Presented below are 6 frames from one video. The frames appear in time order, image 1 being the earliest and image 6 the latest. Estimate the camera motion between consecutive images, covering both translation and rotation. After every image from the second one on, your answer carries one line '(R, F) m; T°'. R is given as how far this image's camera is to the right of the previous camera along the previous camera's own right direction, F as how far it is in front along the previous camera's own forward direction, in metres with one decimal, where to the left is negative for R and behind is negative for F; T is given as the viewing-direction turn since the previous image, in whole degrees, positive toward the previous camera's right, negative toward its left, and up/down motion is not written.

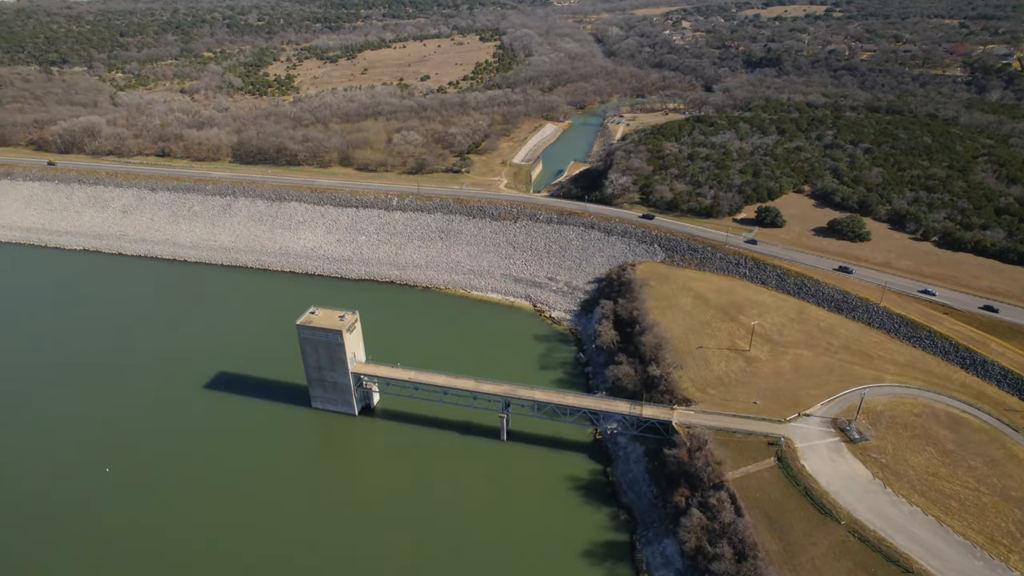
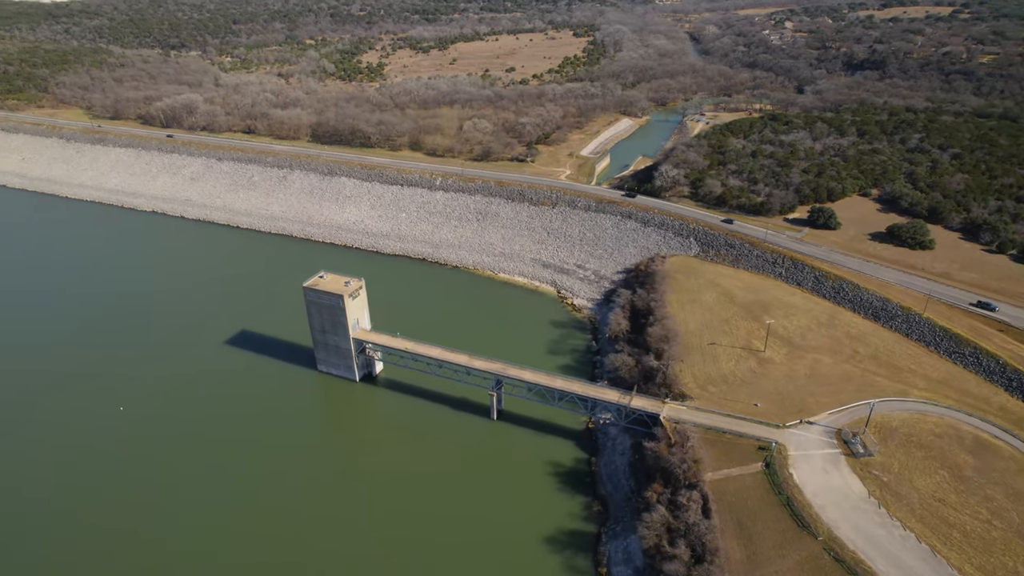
(+5.0, +1.1) m; -8°
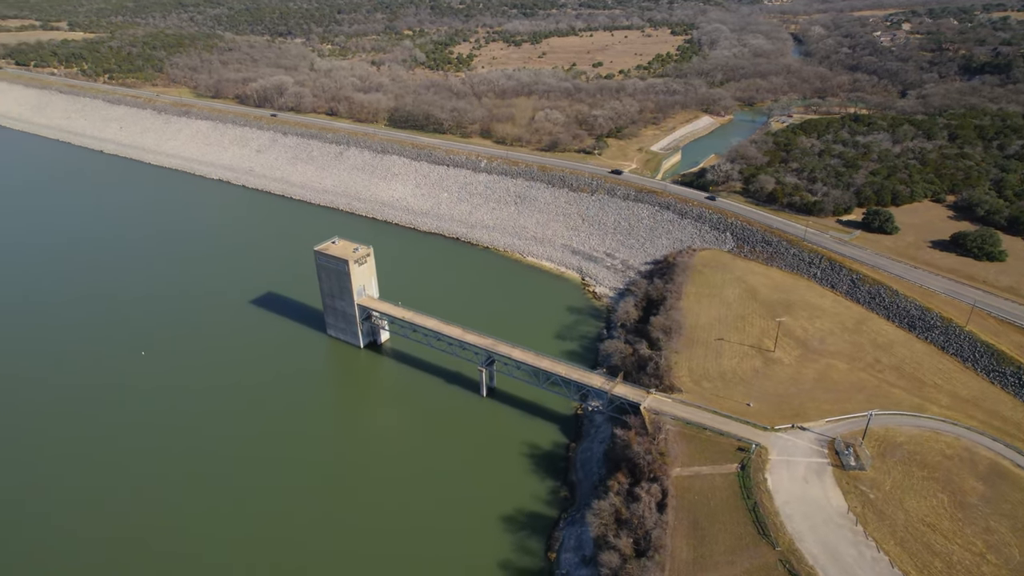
(+5.2, +1.1) m; -8°
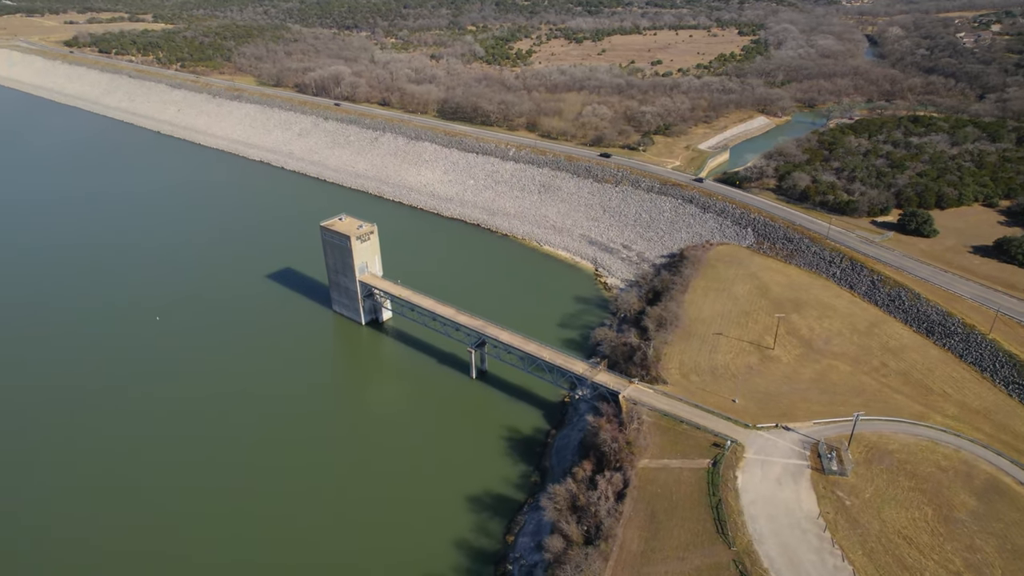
(+3.7, +0.7) m; -5°
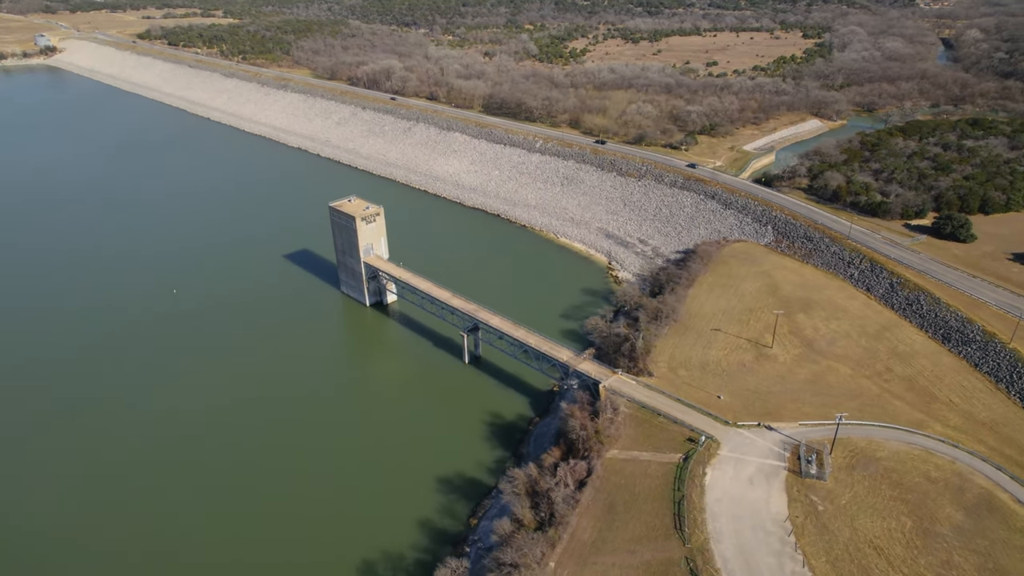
(+3.3, +0.6) m; -5°
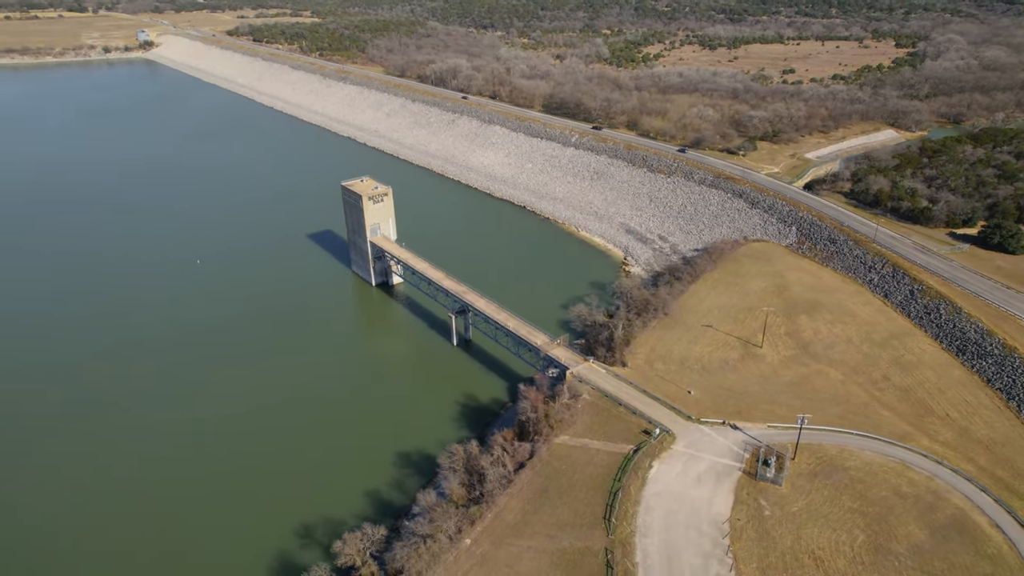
(+4.5, +0.9) m; -7°
